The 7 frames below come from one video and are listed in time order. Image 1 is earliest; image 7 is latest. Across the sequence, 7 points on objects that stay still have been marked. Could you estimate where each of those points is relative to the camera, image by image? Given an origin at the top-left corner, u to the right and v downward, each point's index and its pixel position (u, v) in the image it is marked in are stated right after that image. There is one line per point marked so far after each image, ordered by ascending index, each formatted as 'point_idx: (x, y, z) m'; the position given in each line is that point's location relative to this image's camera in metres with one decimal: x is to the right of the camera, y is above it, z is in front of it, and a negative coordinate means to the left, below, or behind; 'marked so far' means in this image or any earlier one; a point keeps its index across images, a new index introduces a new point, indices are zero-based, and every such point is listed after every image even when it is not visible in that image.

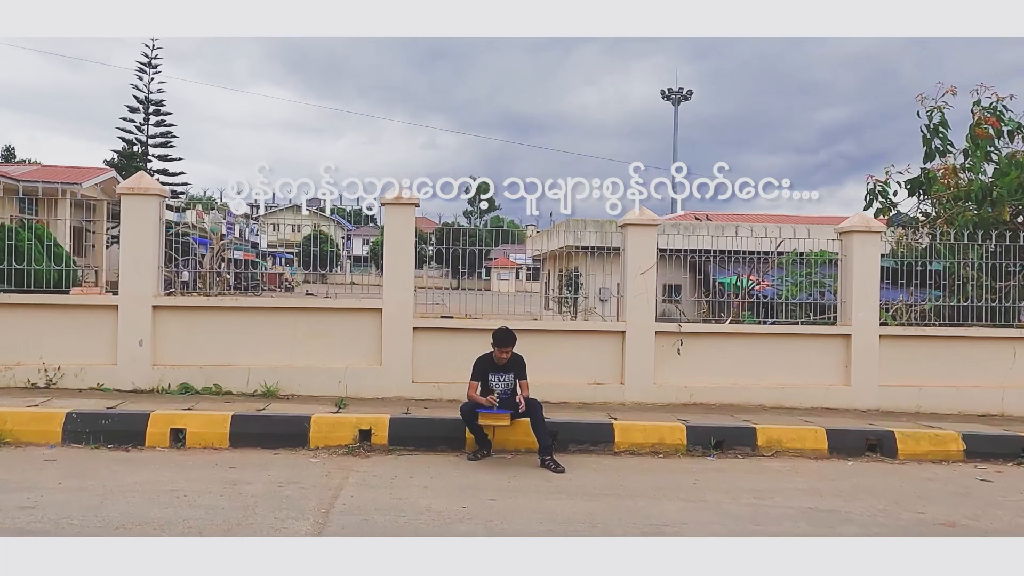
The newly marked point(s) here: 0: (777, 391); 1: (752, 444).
0: (+3.1, -1.2, +9.2) m
1: (+2.3, -1.5, +7.4) m
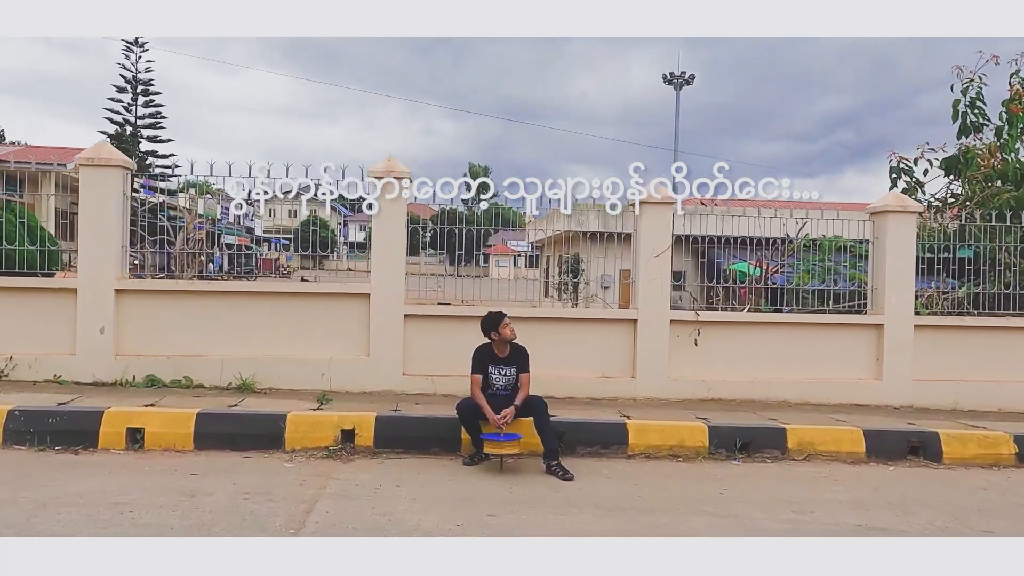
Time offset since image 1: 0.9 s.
0: (+3.1, -1.1, +8.4) m
1: (+2.3, -1.4, +6.6) m
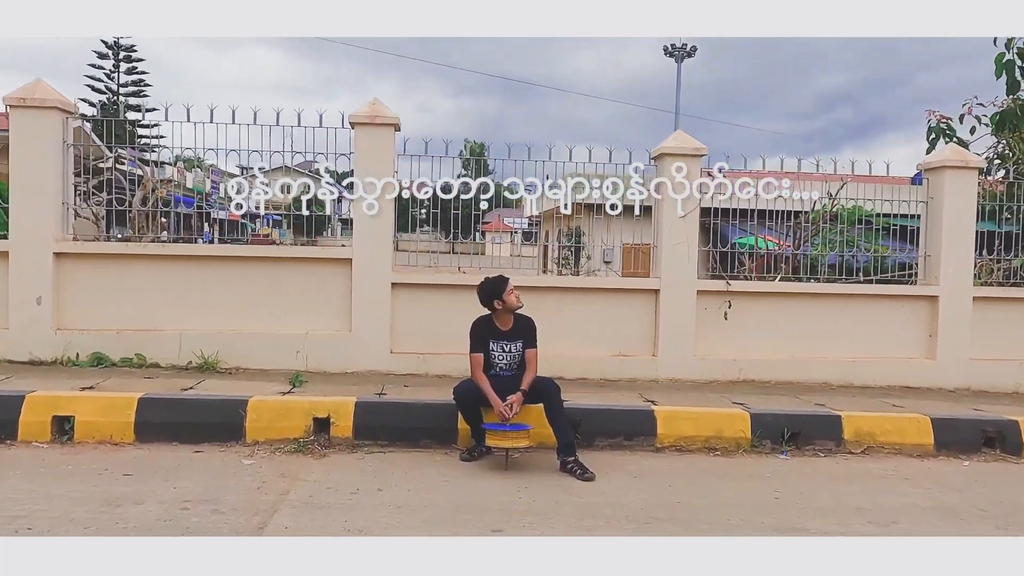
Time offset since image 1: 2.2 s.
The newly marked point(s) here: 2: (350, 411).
0: (+3.2, -0.7, +7.4) m
1: (+2.3, -1.1, +5.6) m
2: (-1.1, -0.8, +5.2) m
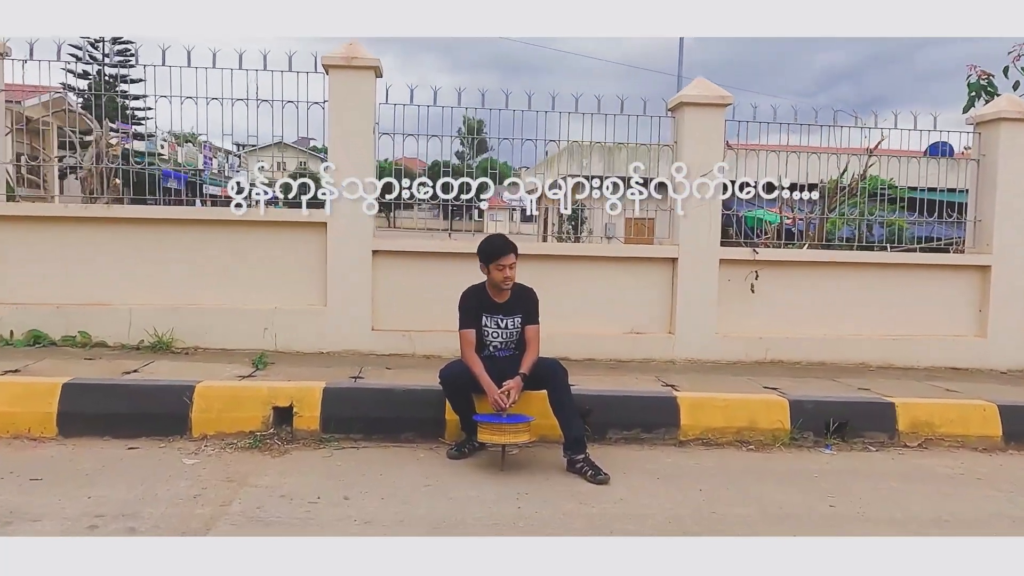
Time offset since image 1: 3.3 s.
0: (+3.2, -0.5, +6.6) m
1: (+2.3, -0.9, +4.8) m
2: (-1.1, -0.6, +4.4) m
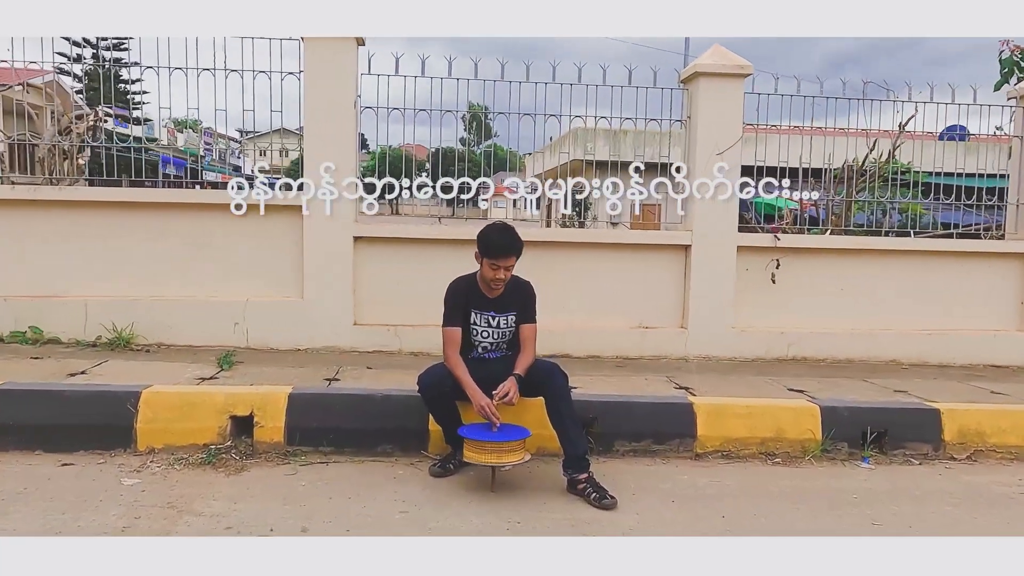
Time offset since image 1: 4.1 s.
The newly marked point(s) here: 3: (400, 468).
0: (+3.1, -0.4, +6.0) m
1: (+2.3, -0.8, +4.2) m
2: (-1.1, -0.6, +3.8) m
3: (-0.5, -0.9, +3.7) m
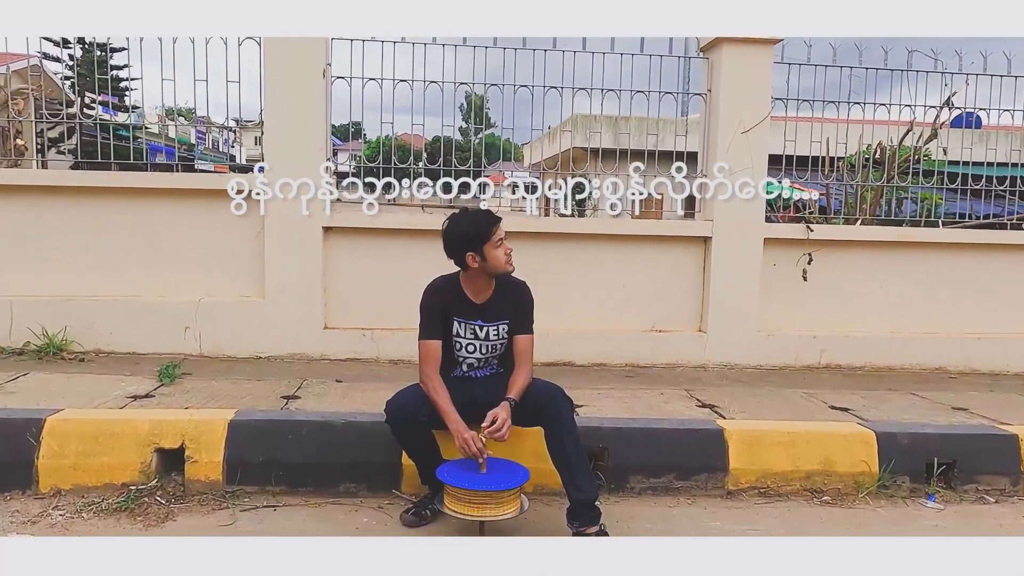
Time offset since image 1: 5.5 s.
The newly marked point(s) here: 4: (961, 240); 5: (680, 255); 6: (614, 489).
0: (+3.1, -0.4, +5.3) m
1: (+2.2, -0.8, +3.5) m
2: (-1.2, -0.6, +3.1) m
3: (-0.6, -0.9, +3.0) m
4: (+3.0, +0.3, +5.2) m
5: (+1.1, +0.2, +5.1) m
6: (+0.4, -0.9, +3.3) m
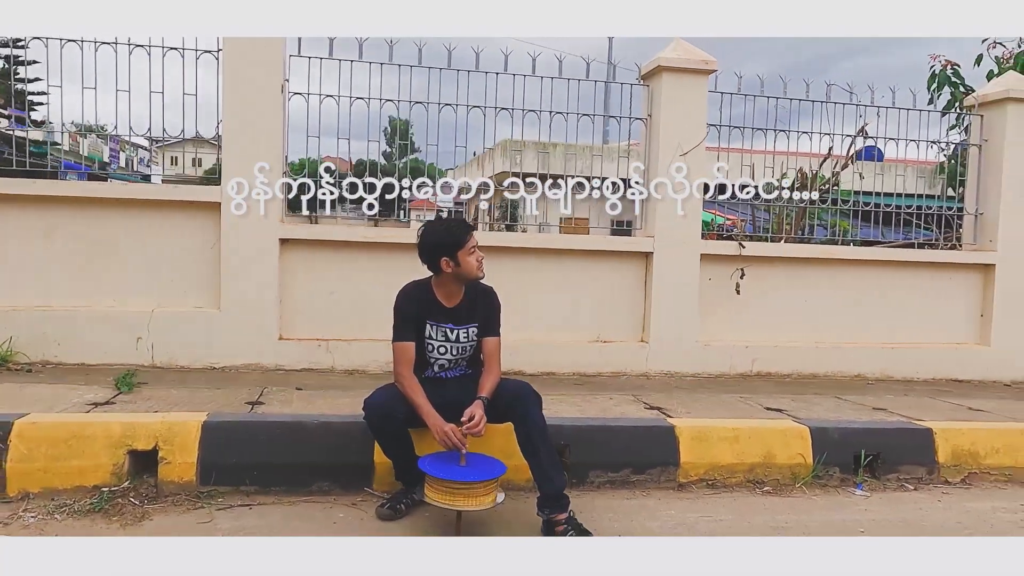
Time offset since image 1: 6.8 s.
0: (+2.7, -0.5, +5.7) m
1: (+2.1, -0.9, +3.9) m
2: (-1.3, -0.6, +3.2) m
3: (-0.7, -0.9, +3.1) m
4: (+2.7, +0.2, +5.7) m
5: (+0.8, +0.1, +5.4) m
6: (+0.3, -0.9, +3.5) m
